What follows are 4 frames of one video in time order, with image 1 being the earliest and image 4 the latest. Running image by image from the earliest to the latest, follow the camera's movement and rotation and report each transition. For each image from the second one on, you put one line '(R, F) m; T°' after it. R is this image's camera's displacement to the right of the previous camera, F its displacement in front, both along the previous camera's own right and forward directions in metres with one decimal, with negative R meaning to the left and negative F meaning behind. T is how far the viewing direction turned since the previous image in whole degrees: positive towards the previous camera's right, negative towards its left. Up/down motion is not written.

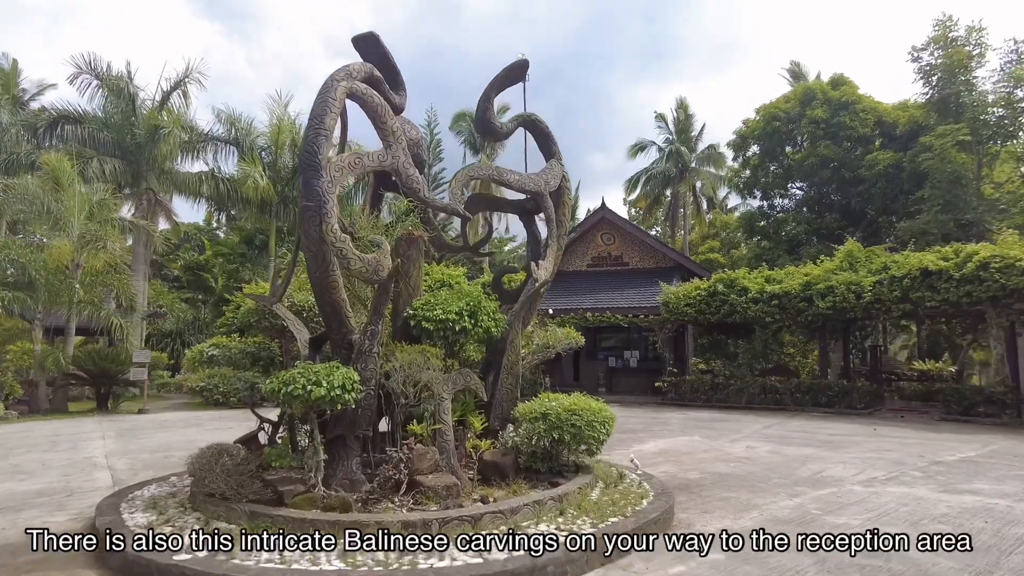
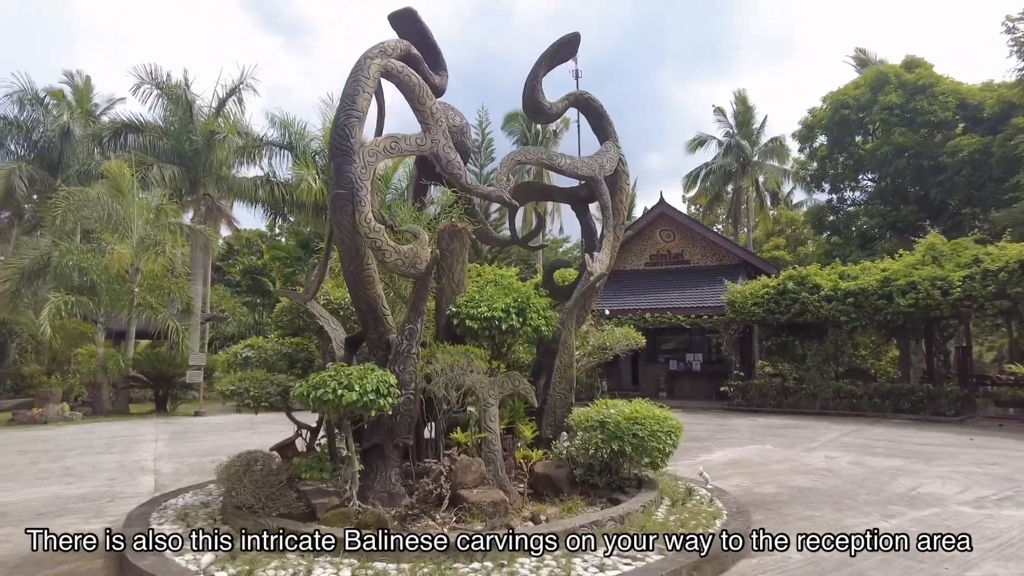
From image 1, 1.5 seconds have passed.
(0.0, +0.6) m; -5°
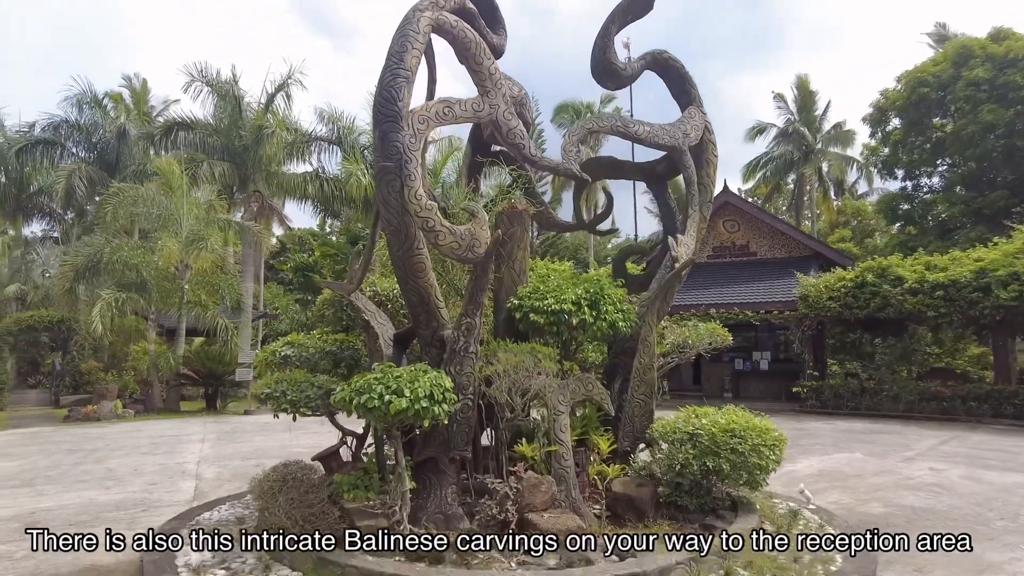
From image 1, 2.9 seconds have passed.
(-0.2, +0.8) m; -4°
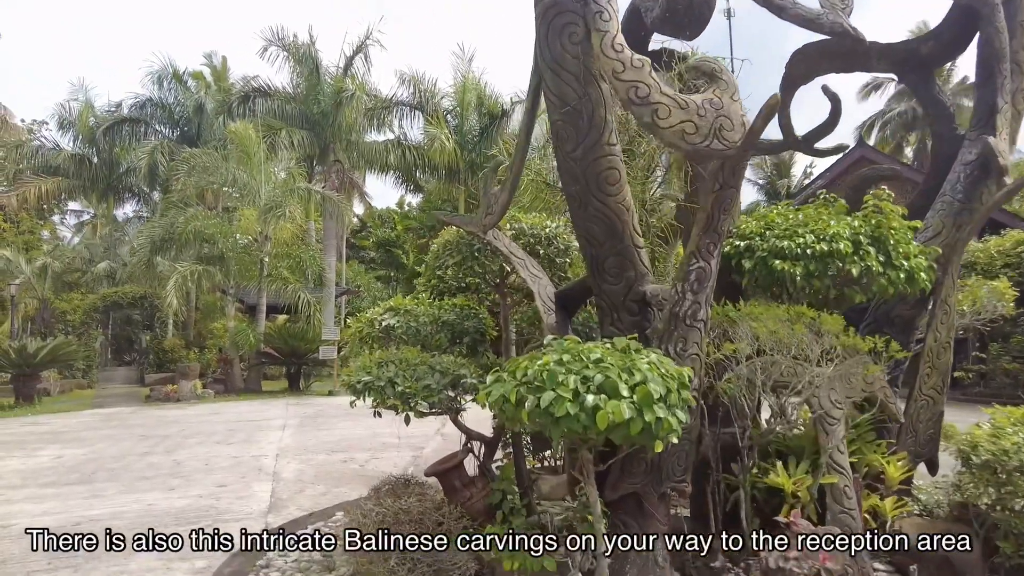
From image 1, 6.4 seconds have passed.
(-0.7, +1.7) m; -6°
